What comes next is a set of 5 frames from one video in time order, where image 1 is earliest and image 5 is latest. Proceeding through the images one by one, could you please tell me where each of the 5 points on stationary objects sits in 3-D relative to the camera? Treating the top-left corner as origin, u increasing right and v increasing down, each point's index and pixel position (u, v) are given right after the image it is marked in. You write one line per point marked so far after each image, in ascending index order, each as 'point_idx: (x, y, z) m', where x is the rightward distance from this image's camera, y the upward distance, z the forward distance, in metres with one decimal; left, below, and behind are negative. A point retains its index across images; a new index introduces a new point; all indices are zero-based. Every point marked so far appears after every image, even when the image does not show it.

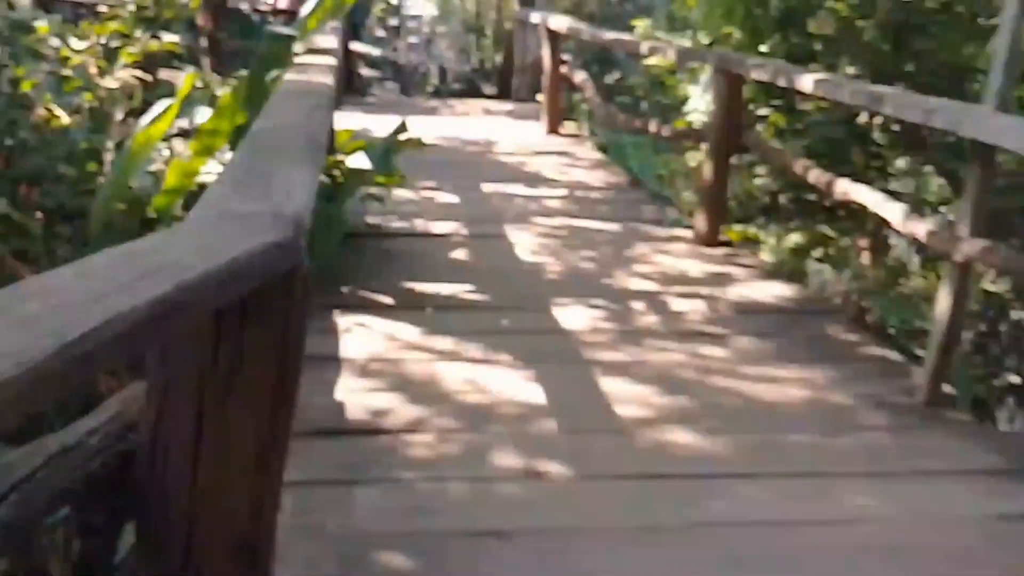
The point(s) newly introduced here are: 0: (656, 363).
0: (+0.3, -0.2, +2.4) m
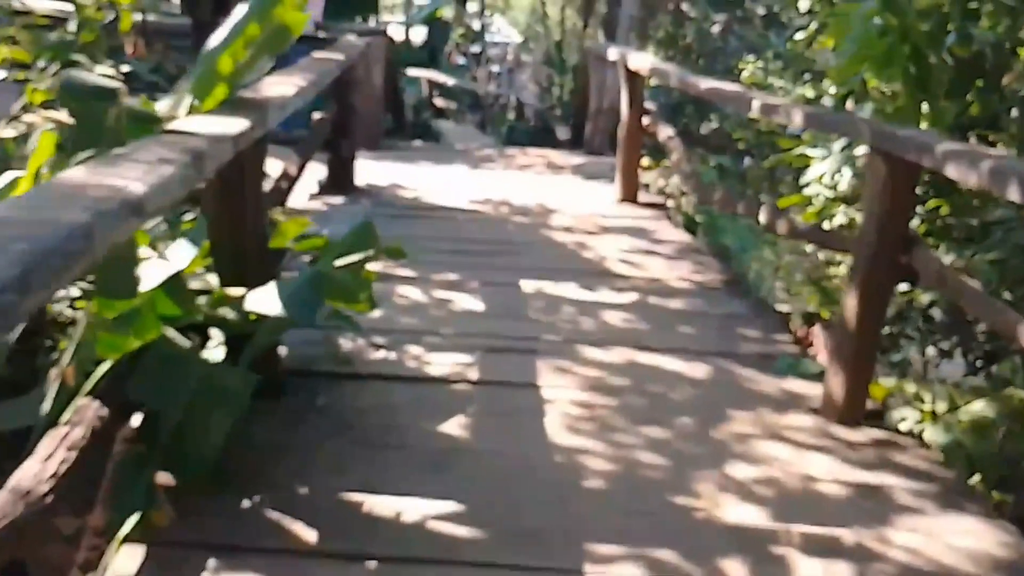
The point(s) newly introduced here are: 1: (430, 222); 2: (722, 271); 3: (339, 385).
0: (+0.3, -0.5, +1.2) m
1: (-0.3, +0.2, +4.4) m
2: (+0.7, +0.1, +3.9) m
3: (-0.3, -0.2, +2.3) m
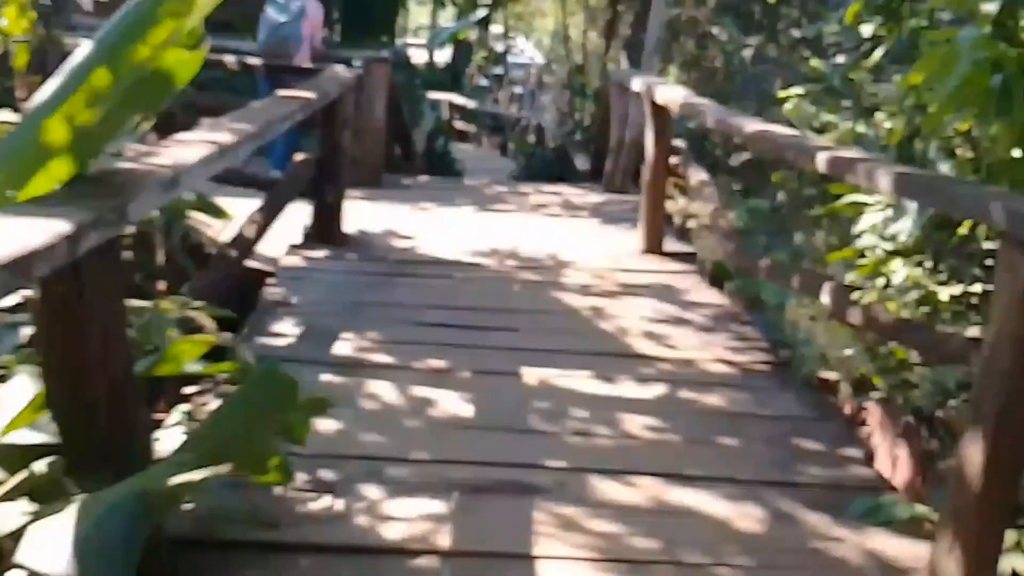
0: (+0.2, -0.7, +0.6) m
1: (-0.3, 0.0, +3.8) m
2: (+0.7, -0.2, +3.3) m
3: (-0.4, -0.4, +1.7) m
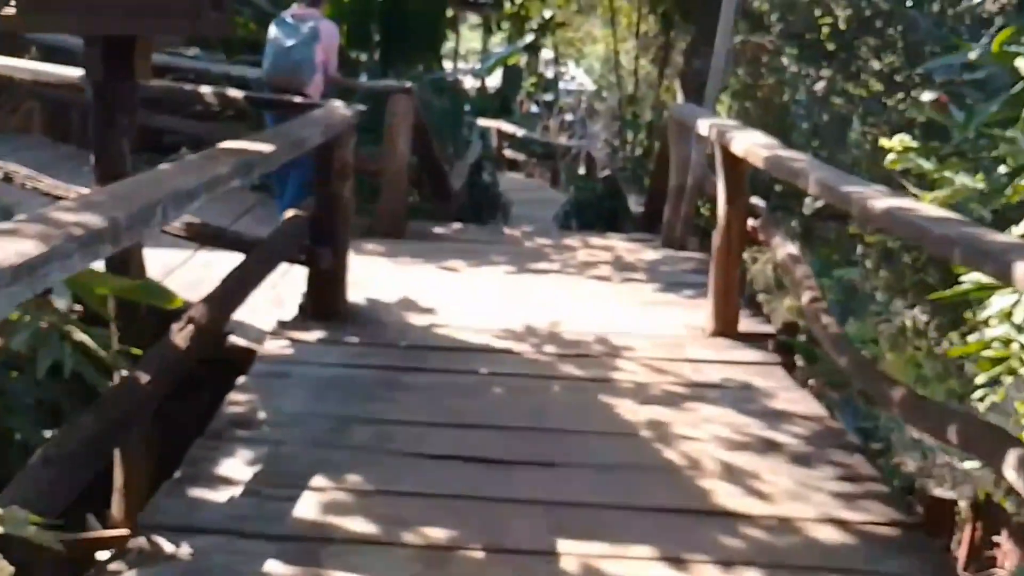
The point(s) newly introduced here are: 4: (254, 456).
0: (+0.2, -0.9, -0.3) m
1: (-0.2, -0.2, +2.9) m
2: (+0.8, -0.4, +2.4) m
3: (-0.4, -0.6, +0.8) m
4: (-0.5, -0.3, +2.3) m
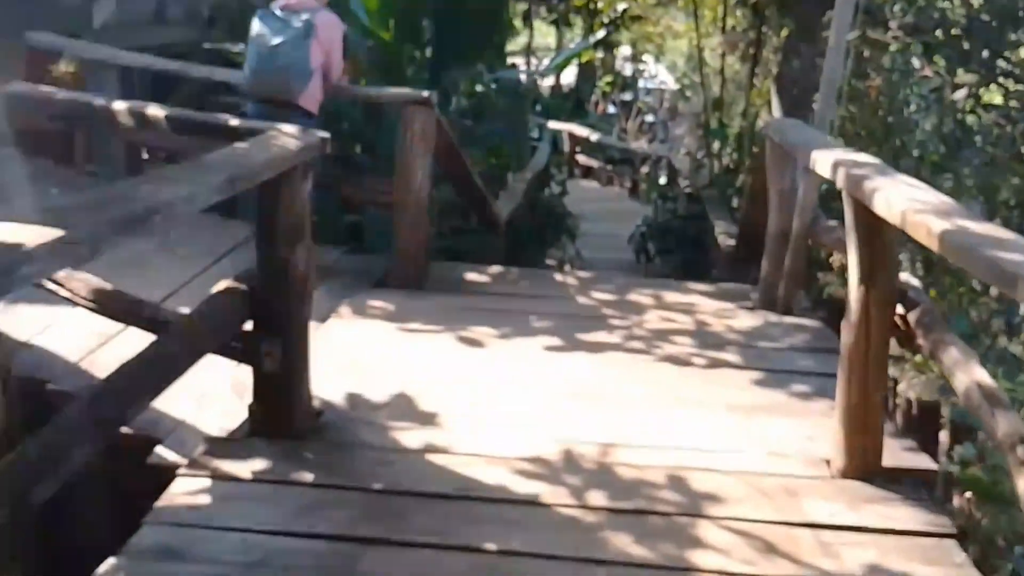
0: (0.0, -1.1, -1.4) m
1: (-0.2, -0.5, +1.9) m
2: (+0.8, -0.7, +1.3) m
3: (-0.5, -0.8, -0.2) m
4: (-0.5, -0.6, +1.2) m
